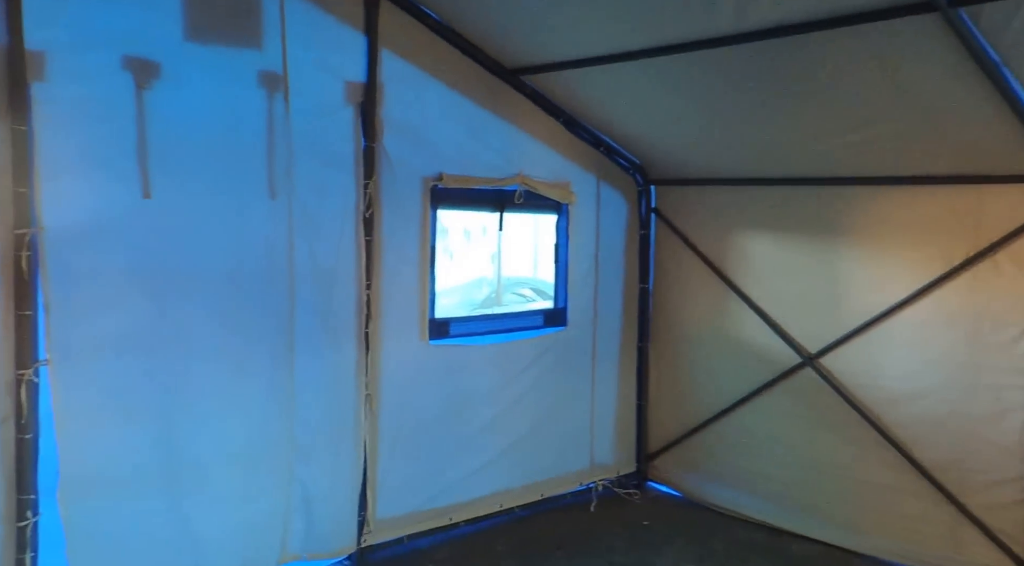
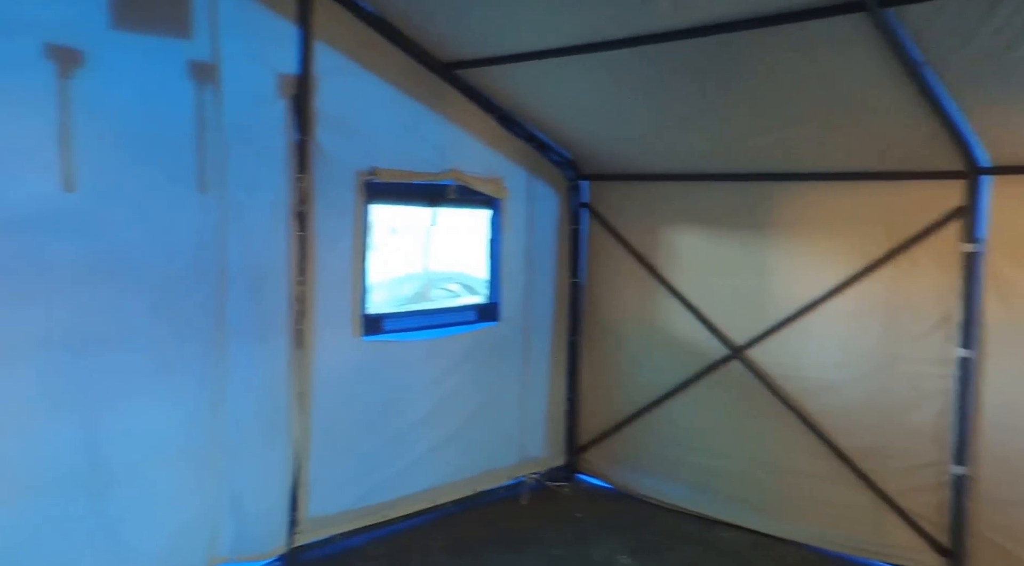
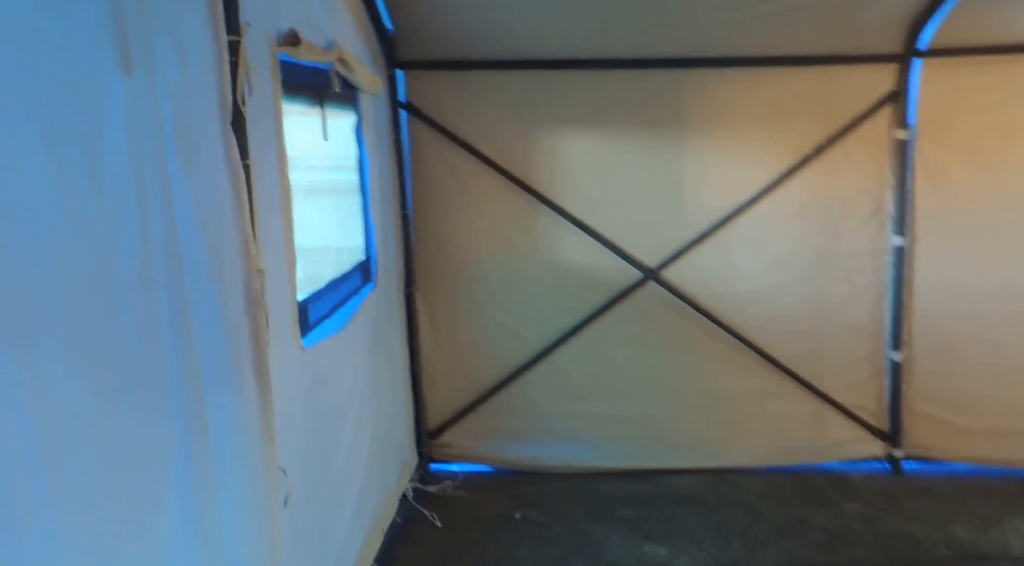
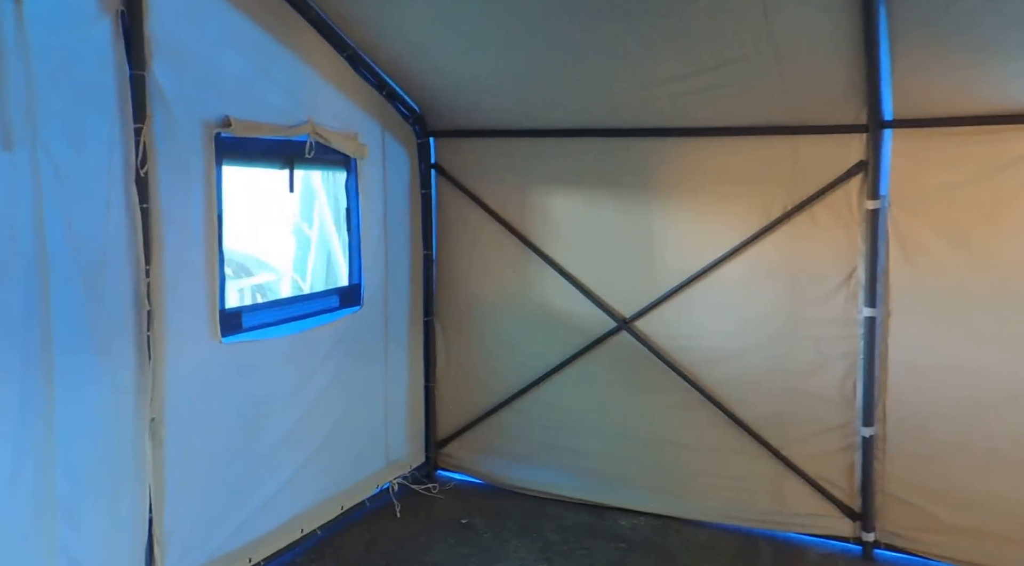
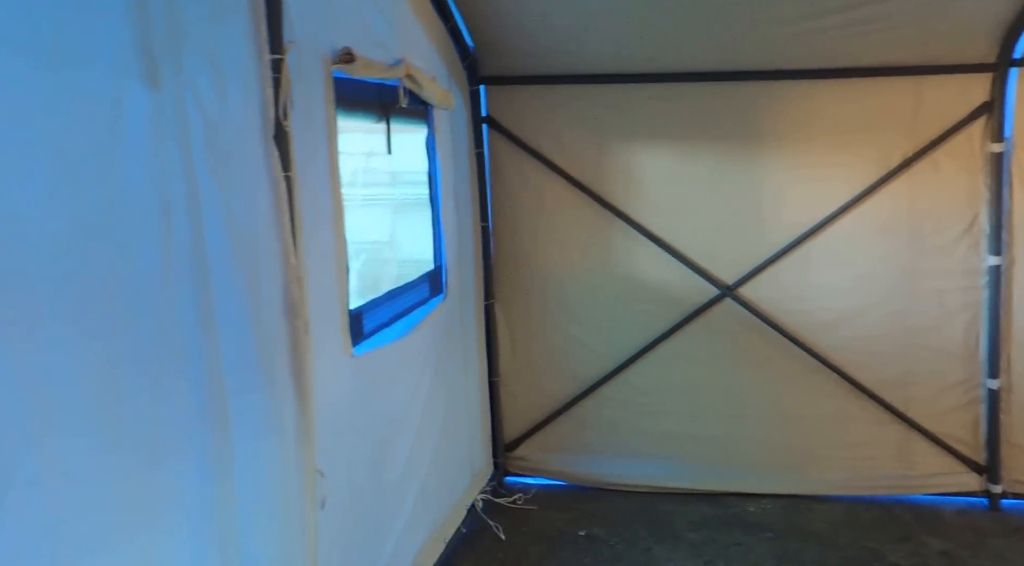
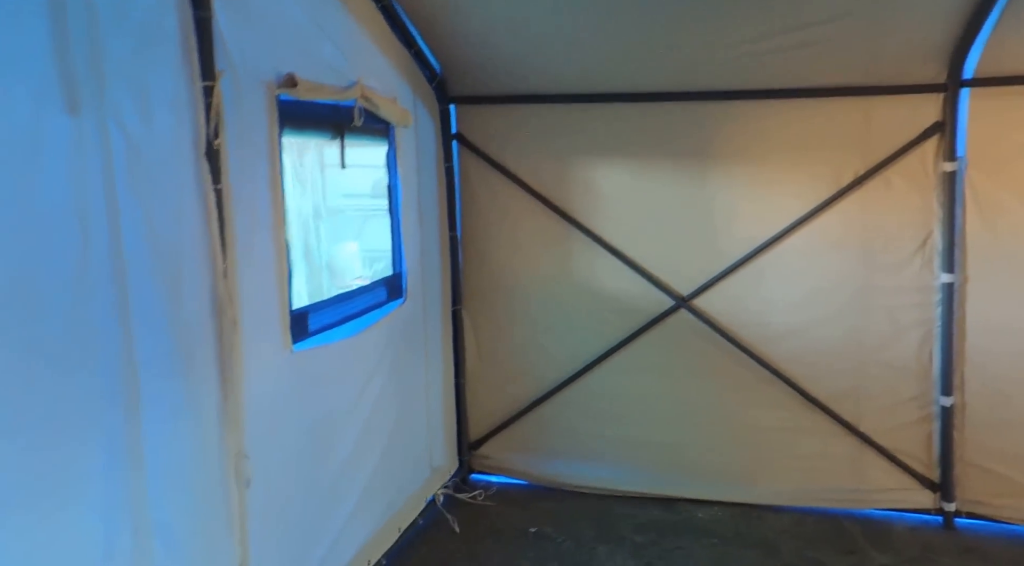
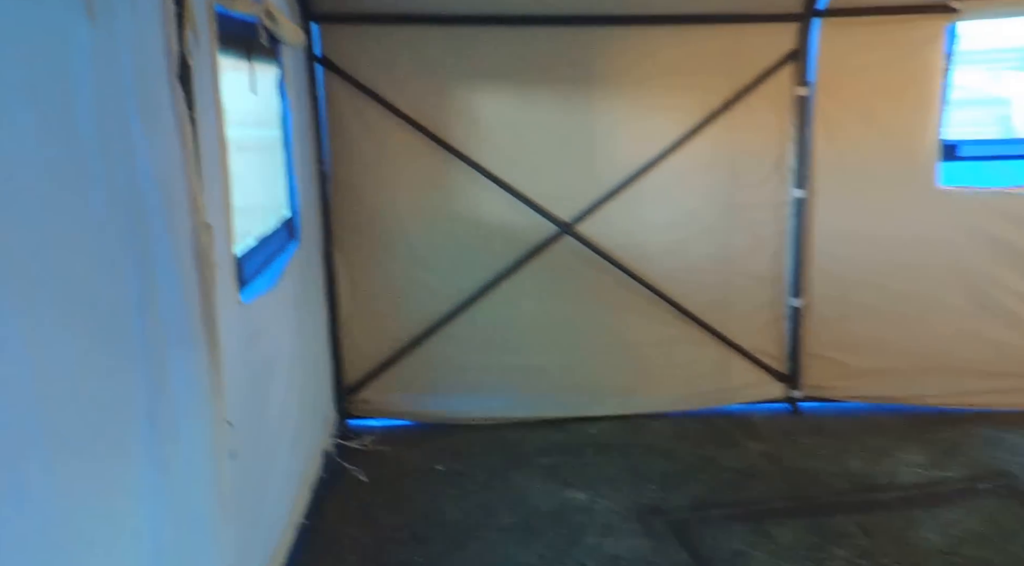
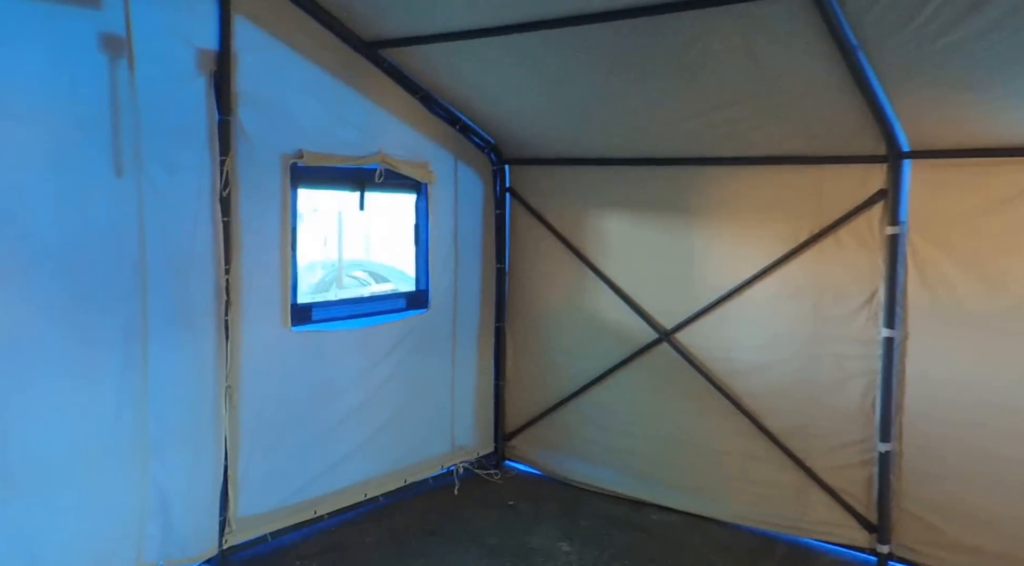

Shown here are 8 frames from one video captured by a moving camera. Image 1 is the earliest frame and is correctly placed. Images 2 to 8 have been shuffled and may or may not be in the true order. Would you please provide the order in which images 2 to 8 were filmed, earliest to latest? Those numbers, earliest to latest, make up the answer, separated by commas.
2, 8, 4, 6, 5, 3, 7
